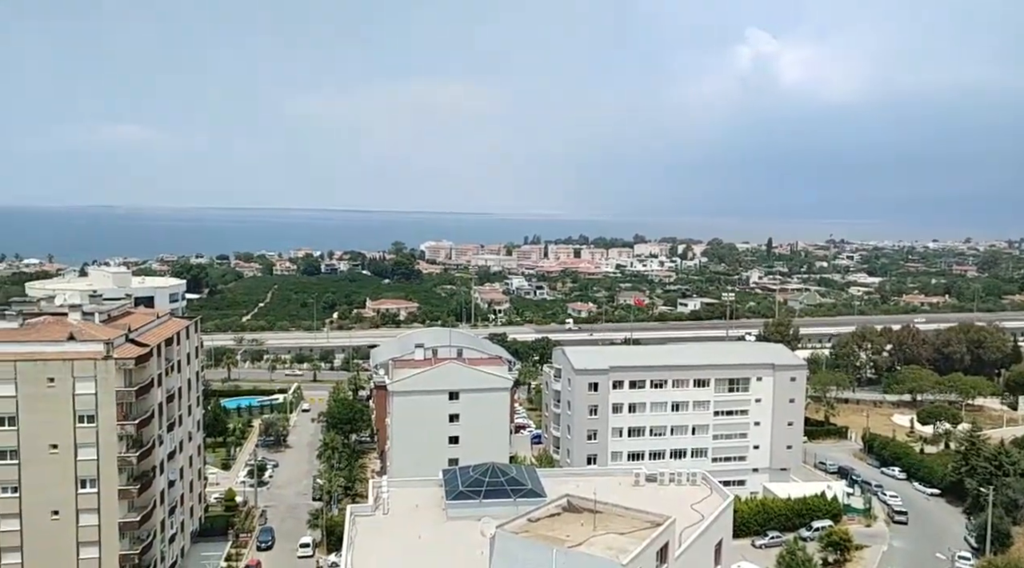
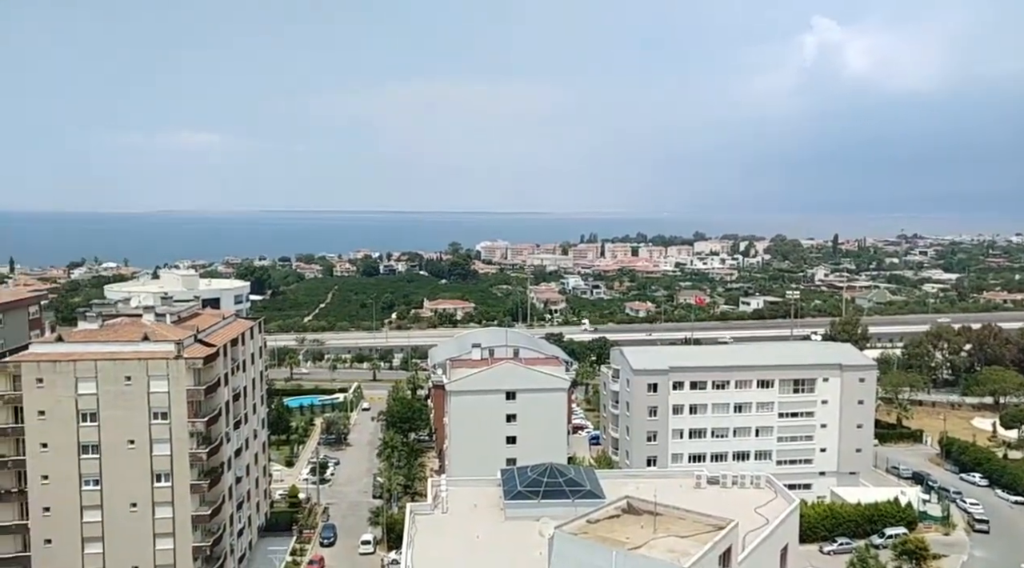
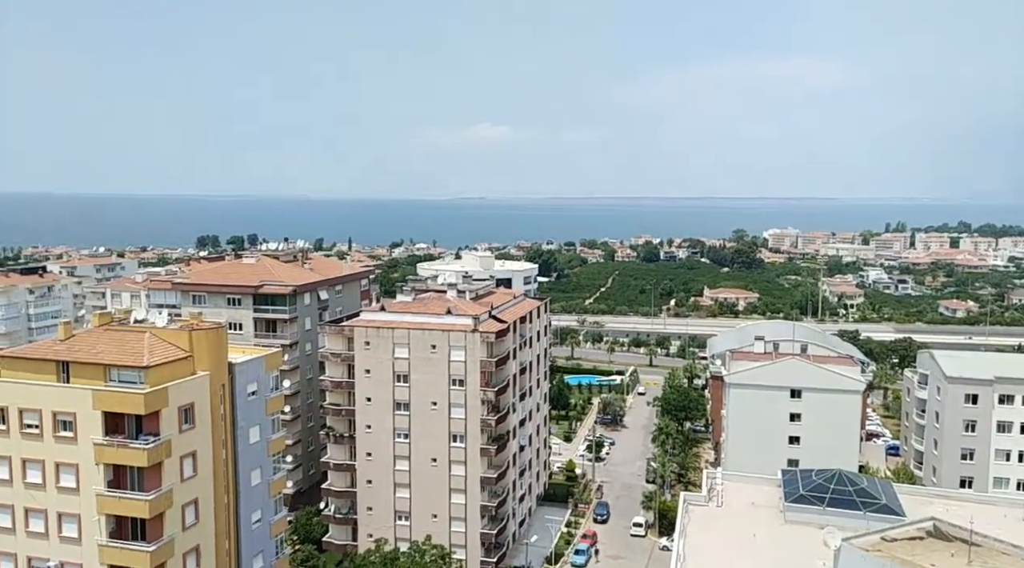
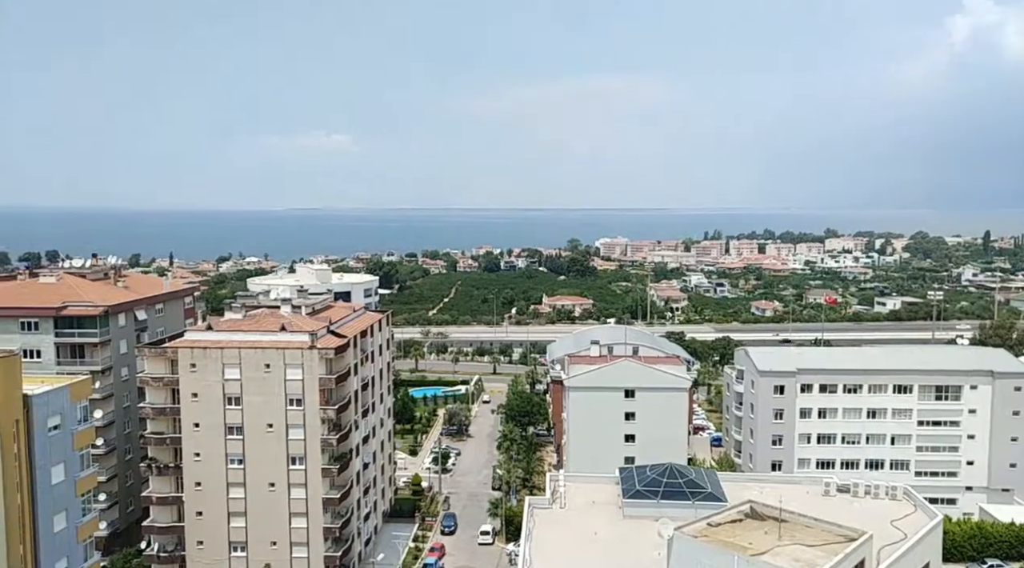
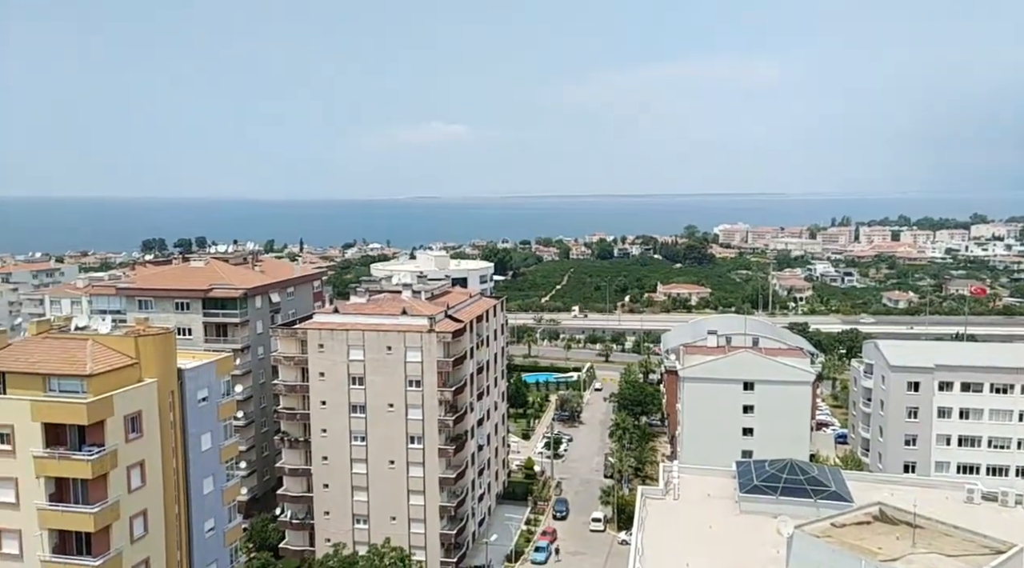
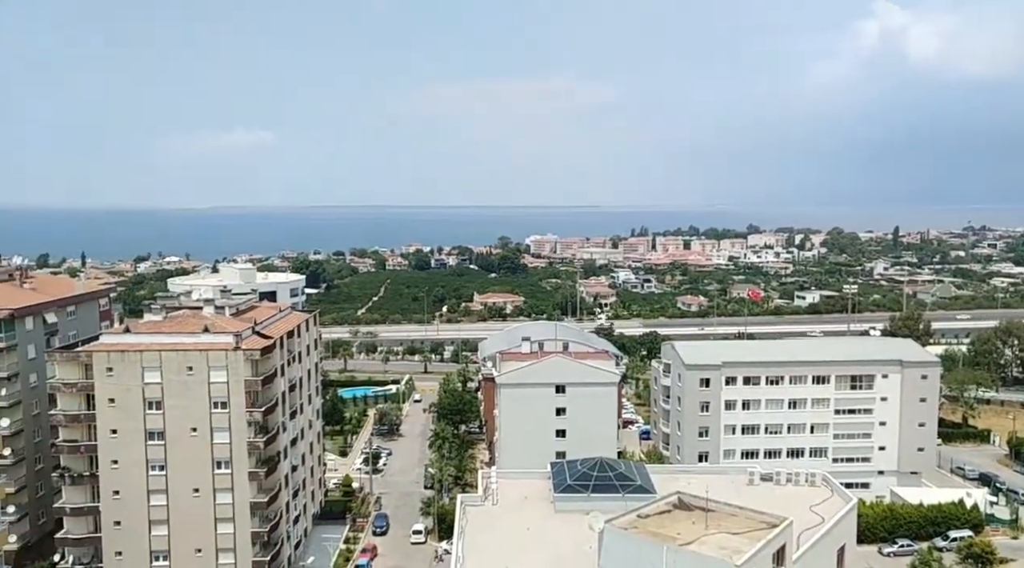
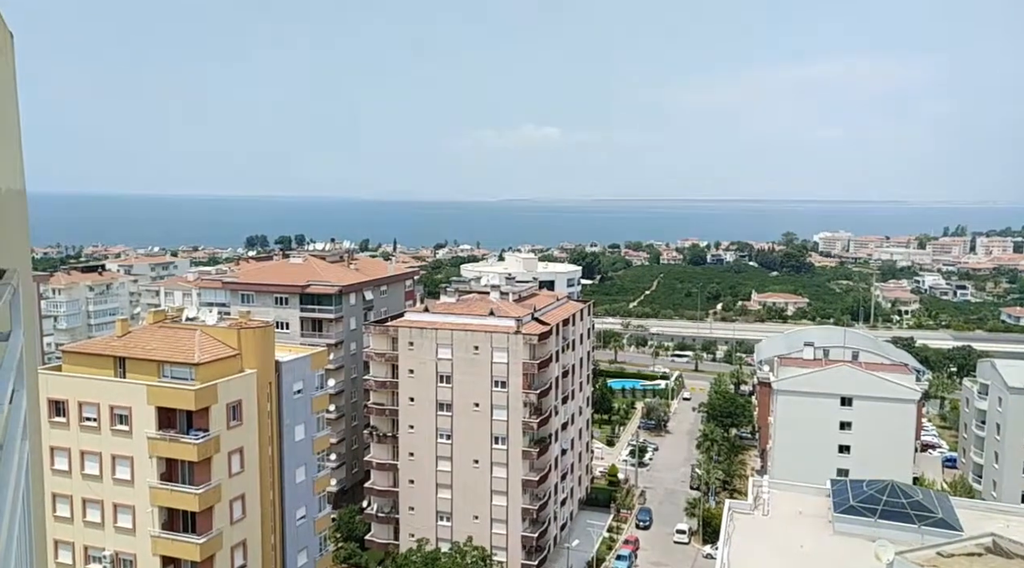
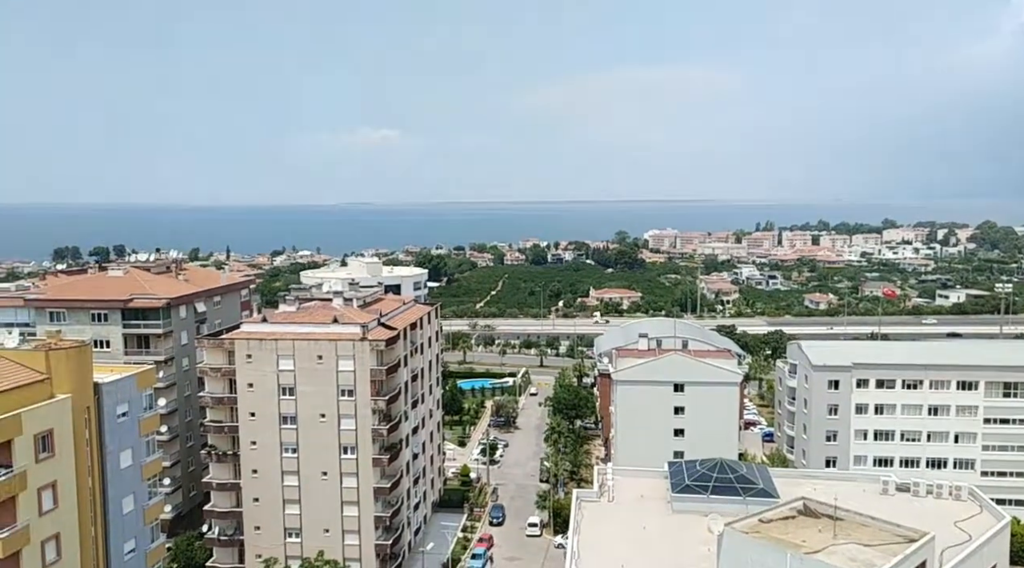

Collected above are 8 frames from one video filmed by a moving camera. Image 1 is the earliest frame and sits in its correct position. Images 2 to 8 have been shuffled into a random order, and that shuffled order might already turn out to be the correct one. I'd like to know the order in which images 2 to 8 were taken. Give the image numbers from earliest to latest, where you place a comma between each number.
2, 6, 4, 8, 5, 3, 7
